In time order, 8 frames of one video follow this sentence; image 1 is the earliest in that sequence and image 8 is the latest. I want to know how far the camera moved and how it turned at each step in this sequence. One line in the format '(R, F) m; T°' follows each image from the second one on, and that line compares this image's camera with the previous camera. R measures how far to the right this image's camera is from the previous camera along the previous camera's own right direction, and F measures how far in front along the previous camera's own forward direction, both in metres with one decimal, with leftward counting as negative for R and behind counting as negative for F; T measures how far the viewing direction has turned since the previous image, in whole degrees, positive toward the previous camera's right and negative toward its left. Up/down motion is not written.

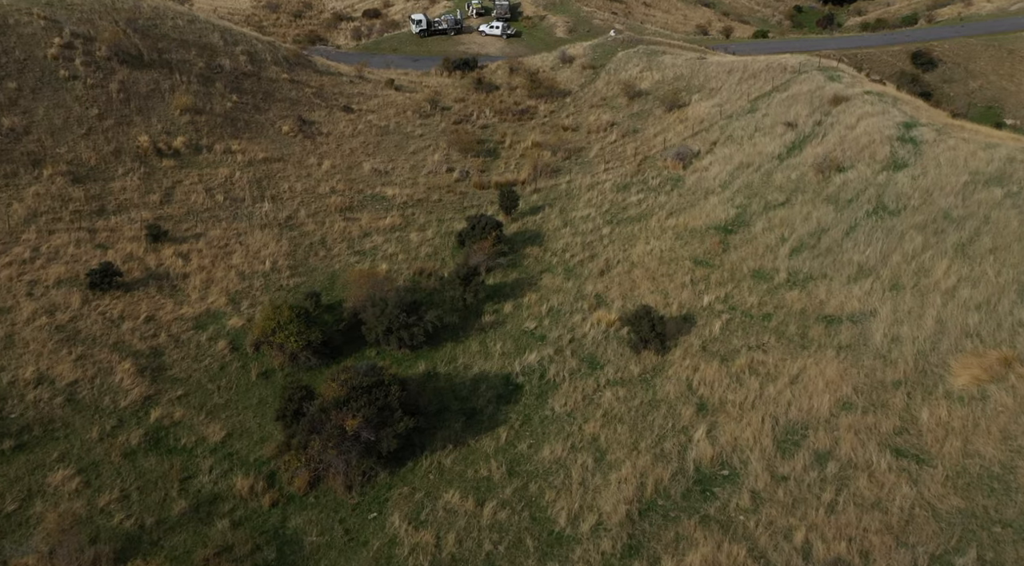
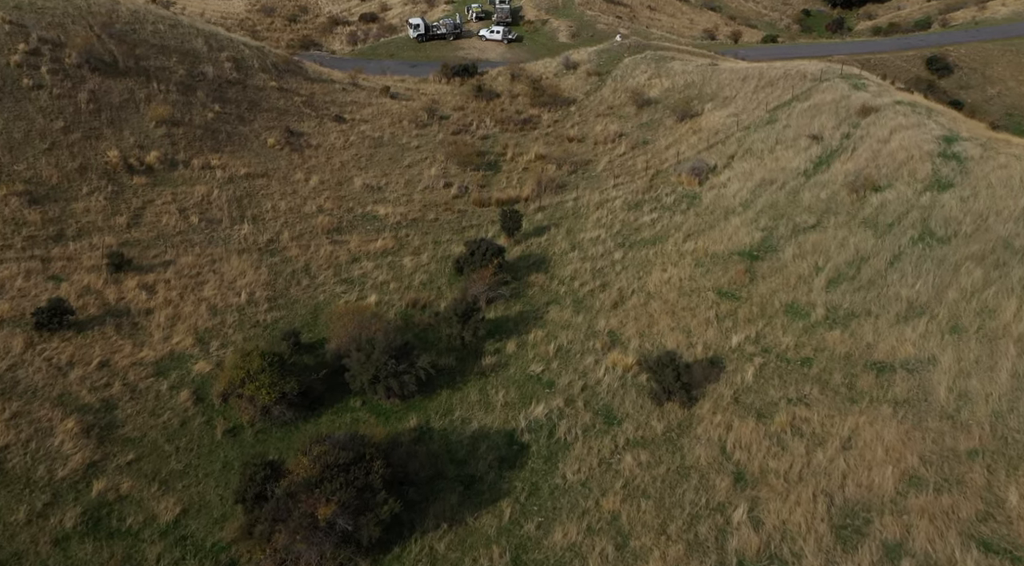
(-0.1, +2.6) m; 0°
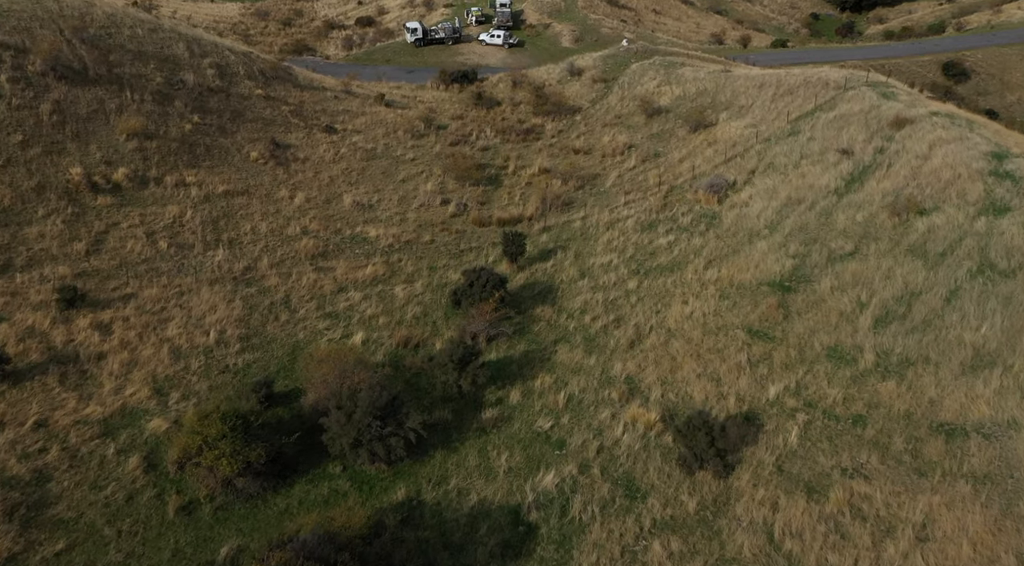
(-0.1, +2.6) m; 0°
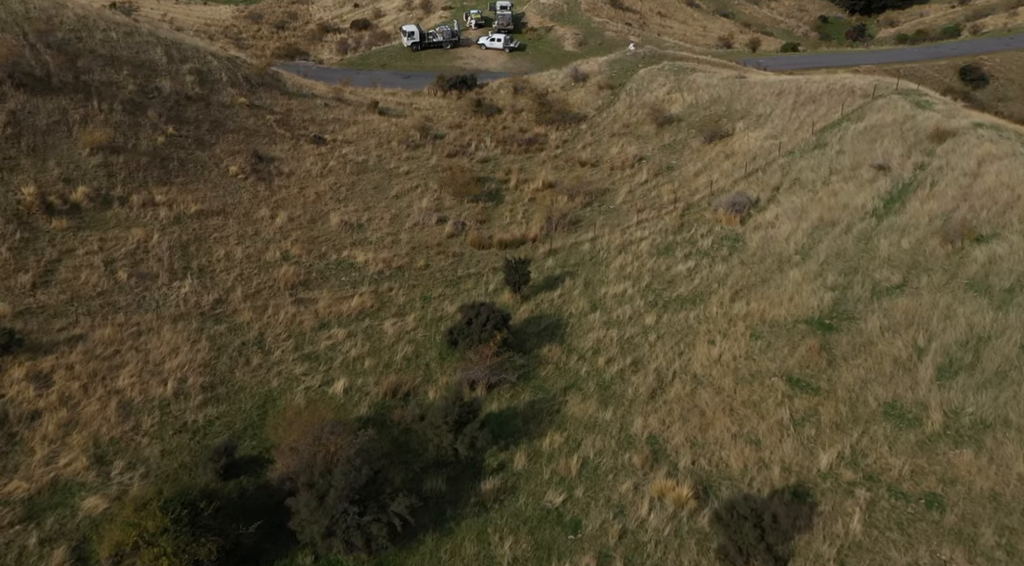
(-0.1, +2.7) m; 0°
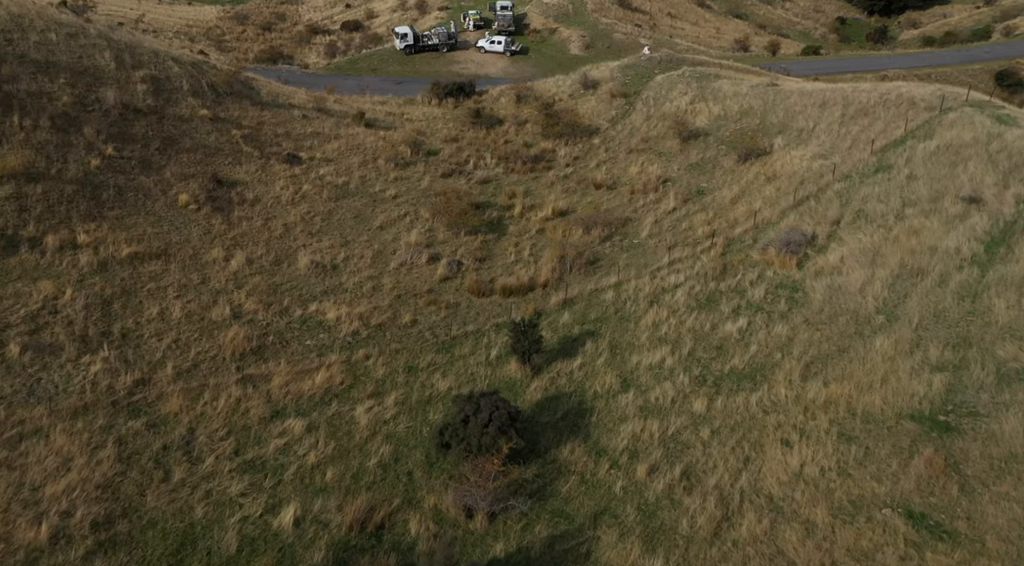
(-0.2, +4.9) m; 0°
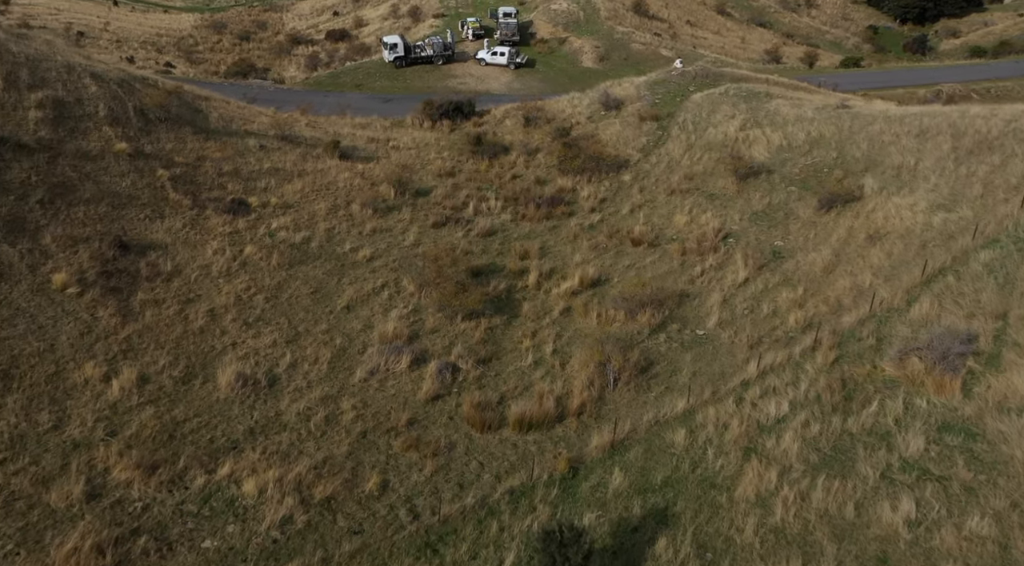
(-0.4, +7.5) m; 0°
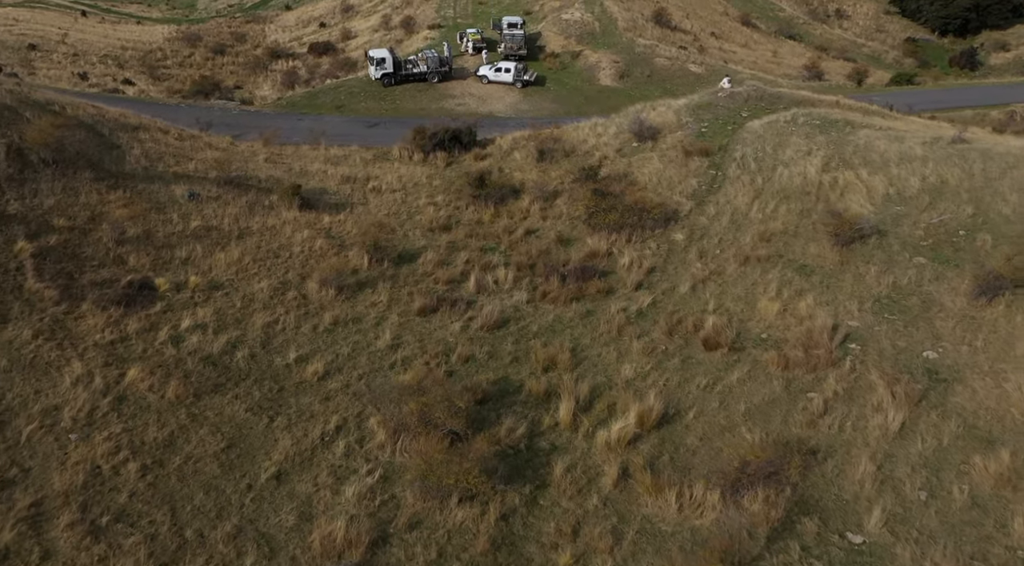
(-0.4, +7.6) m; 0°
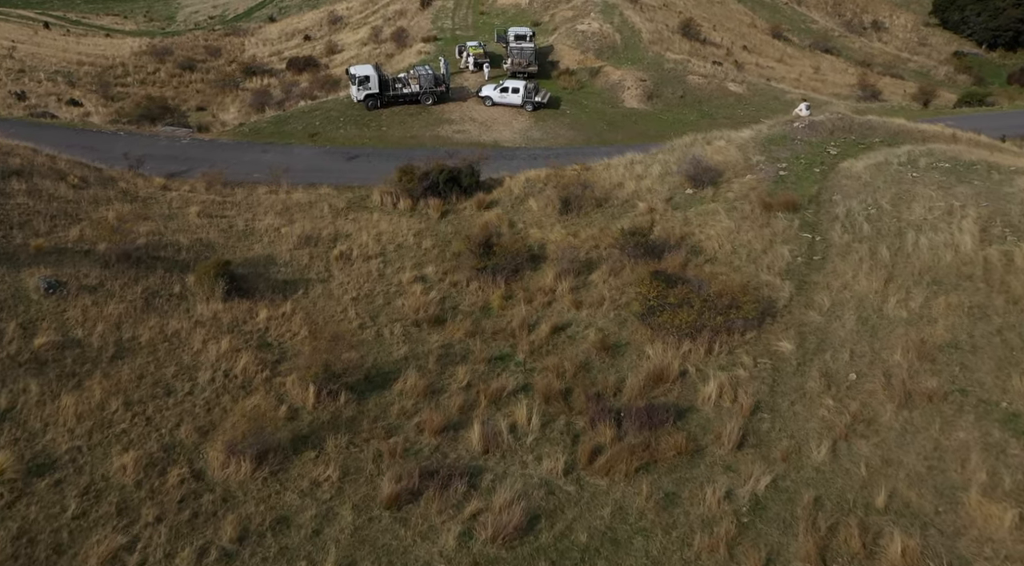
(-0.4, +7.6) m; 0°
